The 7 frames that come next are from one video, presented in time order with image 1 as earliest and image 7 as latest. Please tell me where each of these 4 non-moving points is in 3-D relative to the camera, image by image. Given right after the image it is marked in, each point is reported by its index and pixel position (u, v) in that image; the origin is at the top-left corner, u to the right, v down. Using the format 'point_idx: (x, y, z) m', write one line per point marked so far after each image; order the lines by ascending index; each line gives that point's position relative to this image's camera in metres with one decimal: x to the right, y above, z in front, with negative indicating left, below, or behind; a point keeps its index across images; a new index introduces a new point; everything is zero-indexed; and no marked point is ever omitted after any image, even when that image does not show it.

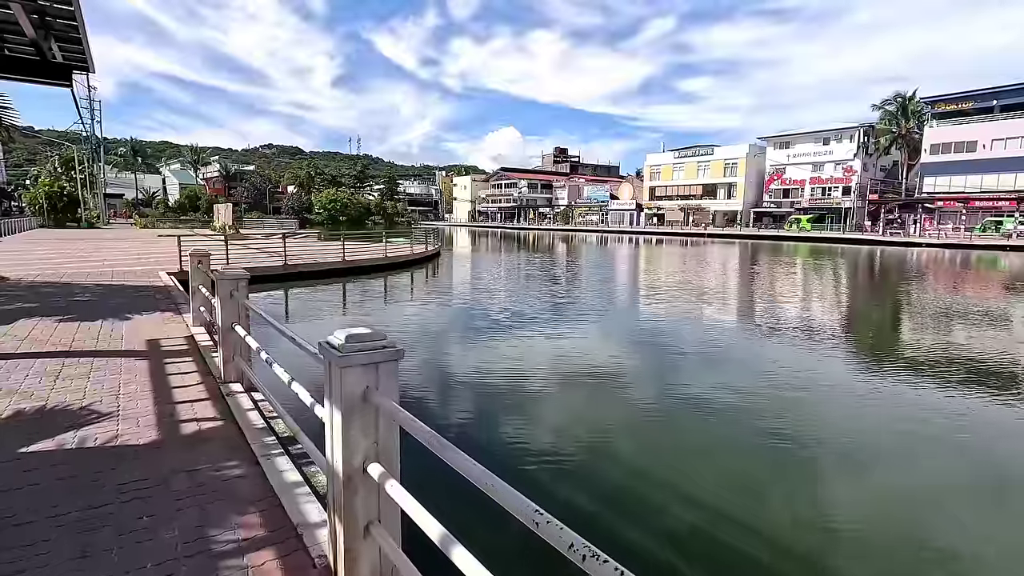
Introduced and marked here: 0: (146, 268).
0: (-6.9, +0.3, +10.8) m
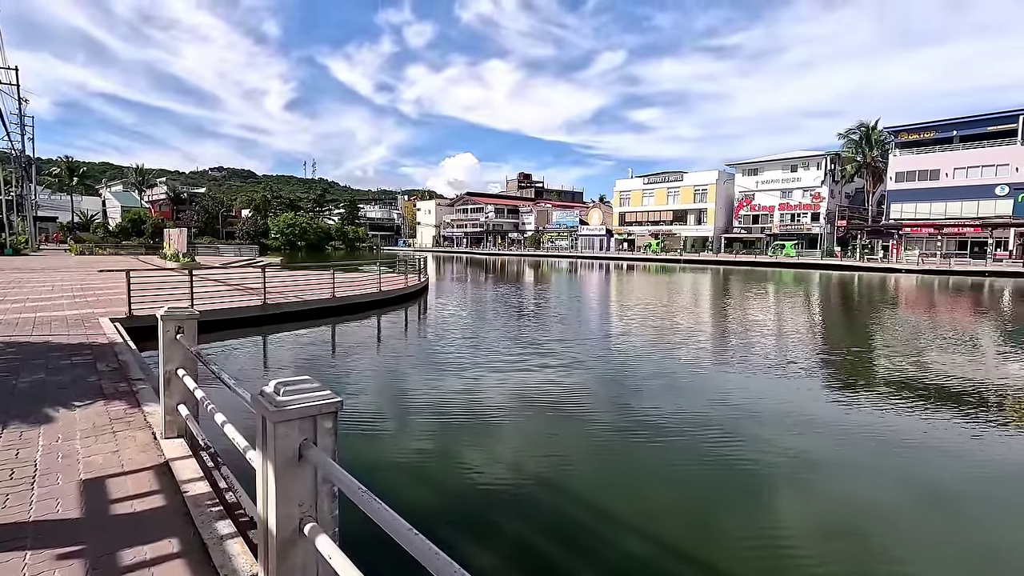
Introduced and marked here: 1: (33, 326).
0: (-6.3, -0.4, +8.3) m
1: (-5.8, -0.5, +7.0) m
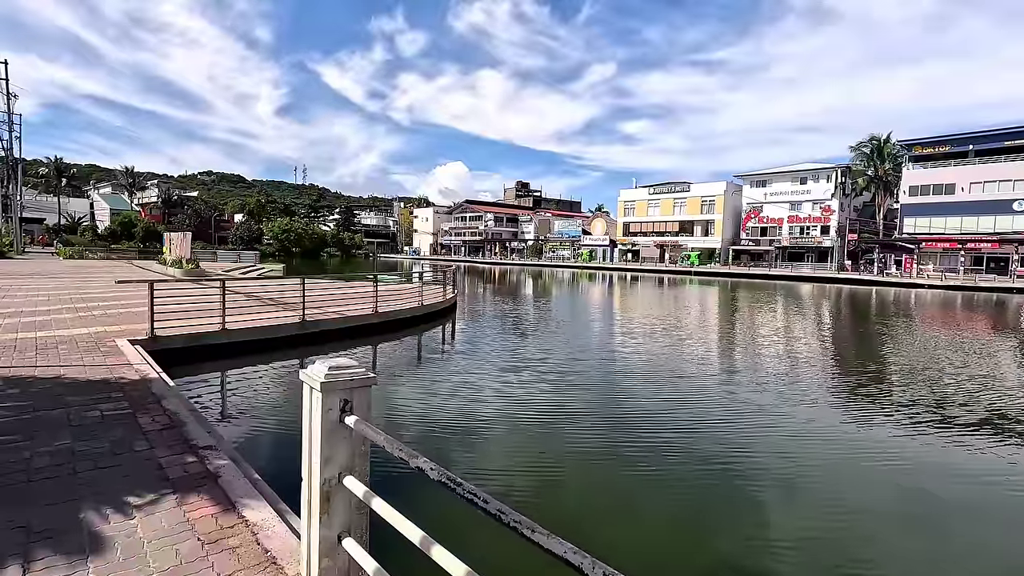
0: (-5.1, -0.5, +6.9) m
1: (-4.6, -0.6, +5.6) m
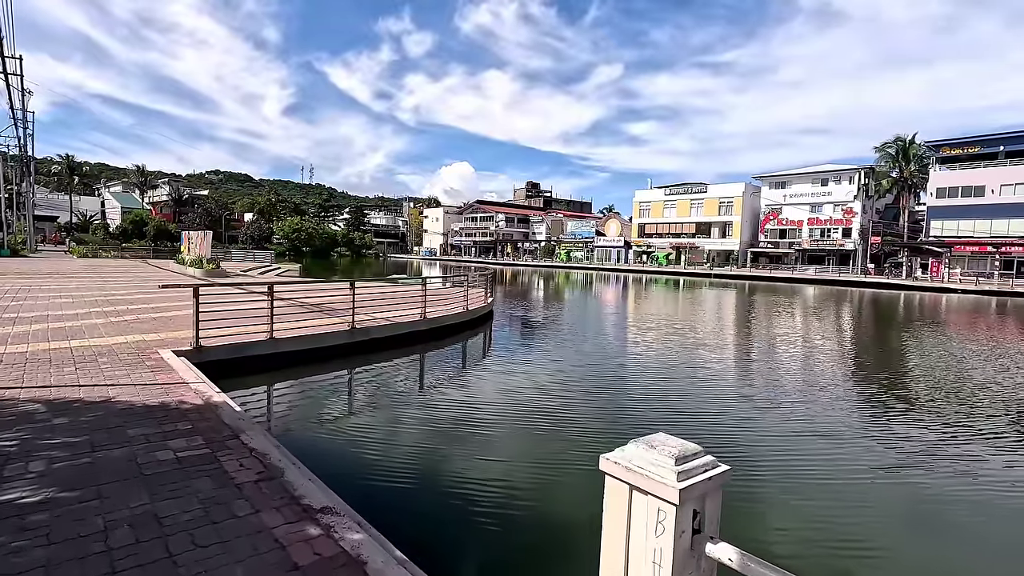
0: (-4.2, -0.6, +6.2) m
1: (-3.7, -0.7, +4.9) m
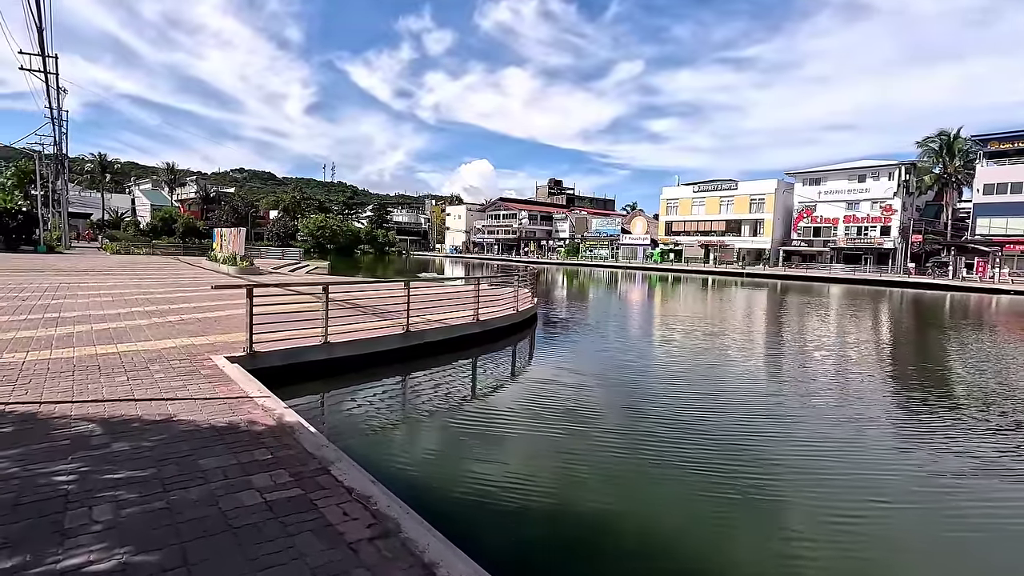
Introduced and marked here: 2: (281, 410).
0: (-3.4, -0.6, +5.8) m
1: (-3.0, -0.7, +4.5) m
2: (-1.5, -0.8, +3.7) m
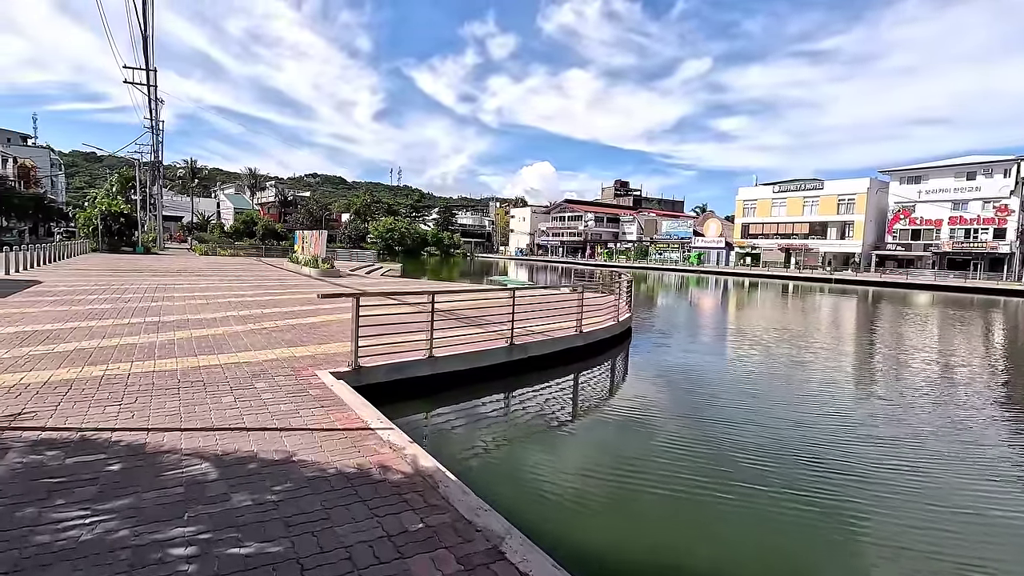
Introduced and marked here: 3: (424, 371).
0: (-2.2, -0.7, +5.4) m
1: (-1.9, -0.7, +4.1) m
2: (-0.5, -0.9, +3.1) m
3: (-0.9, -0.8, +5.7) m
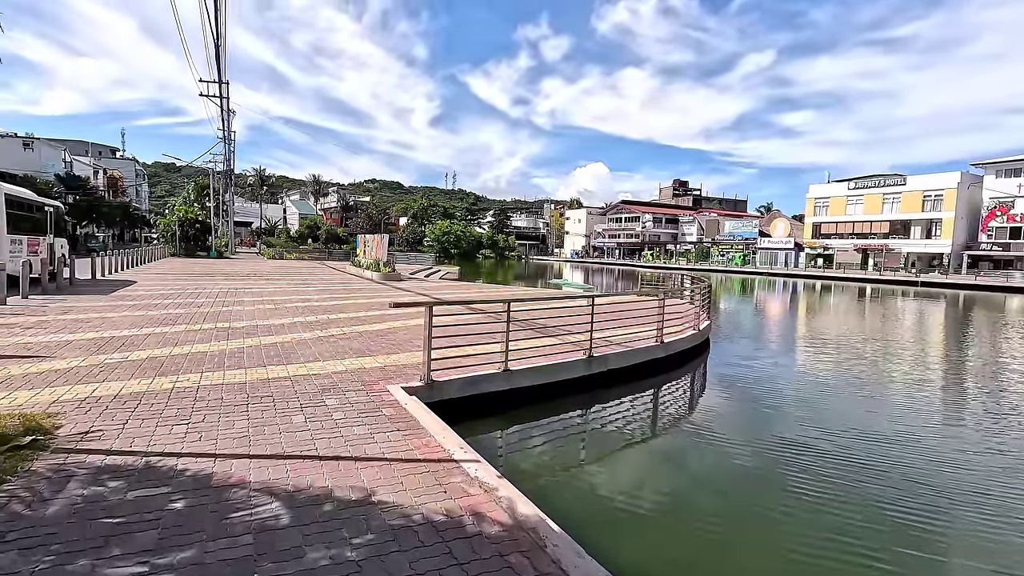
0: (-1.5, -0.7, +5.1) m
1: (-1.3, -0.8, +3.8) m
2: (0.0, -0.9, +2.6) m
3: (-0.1, -0.9, +5.3) m
